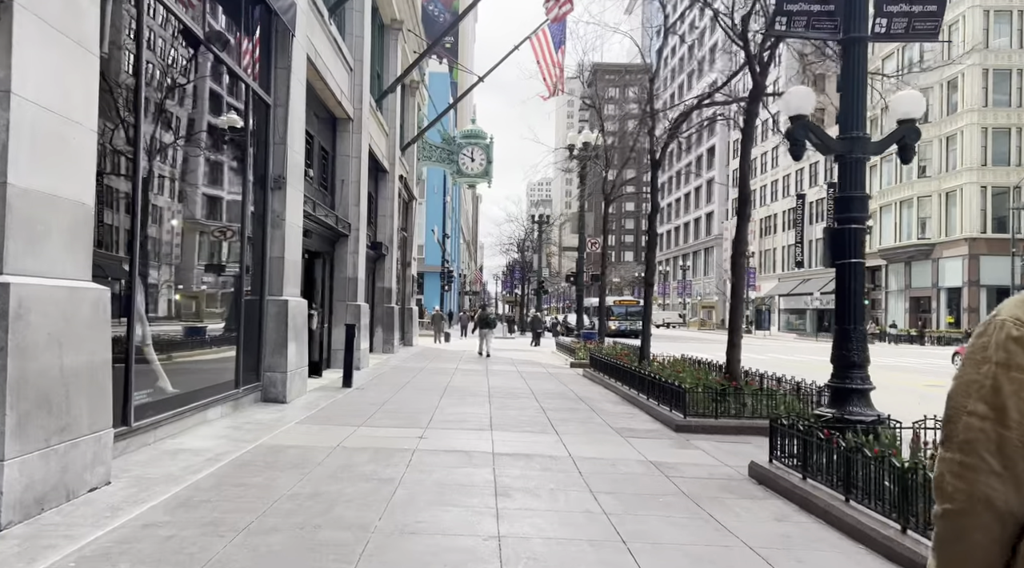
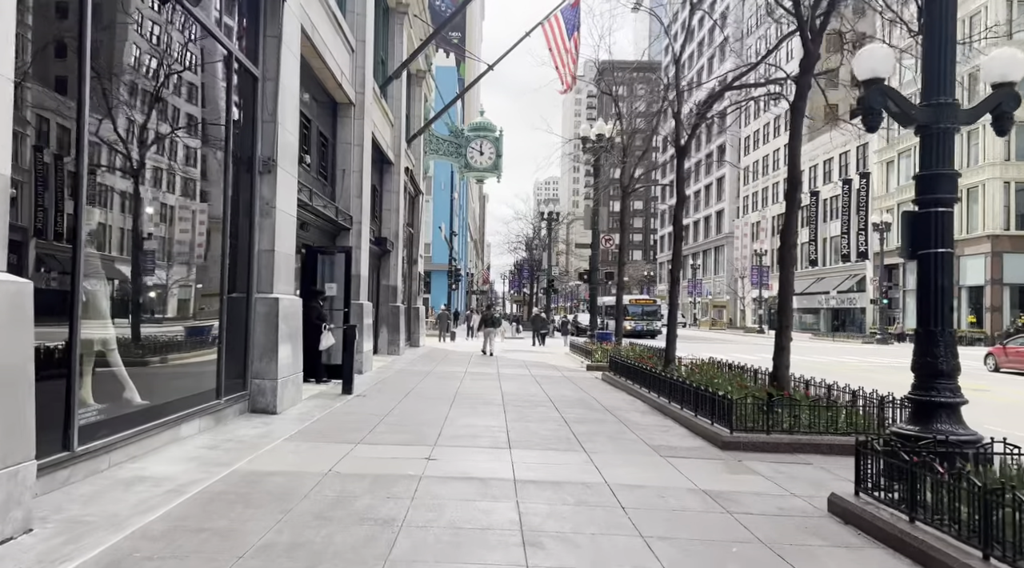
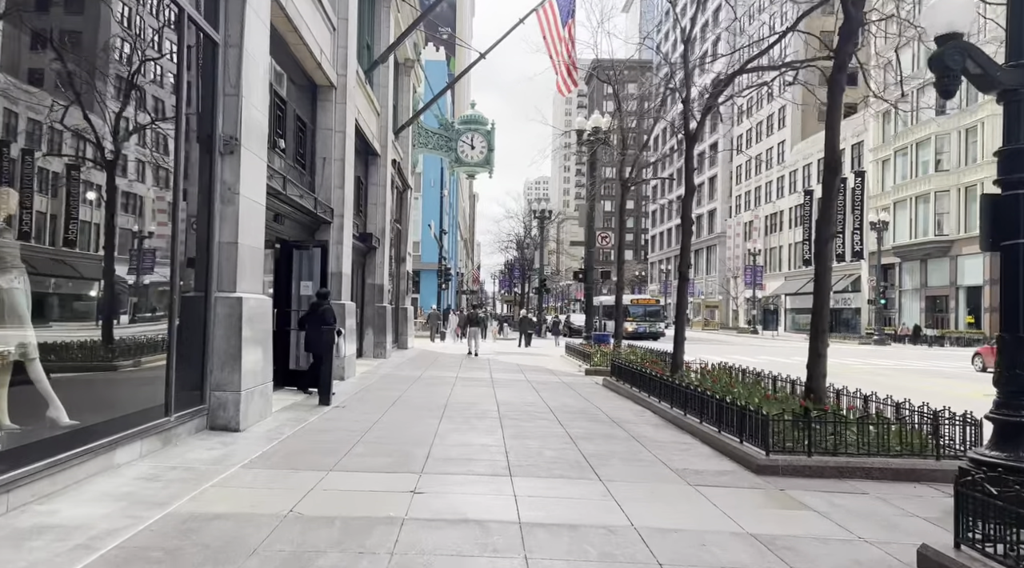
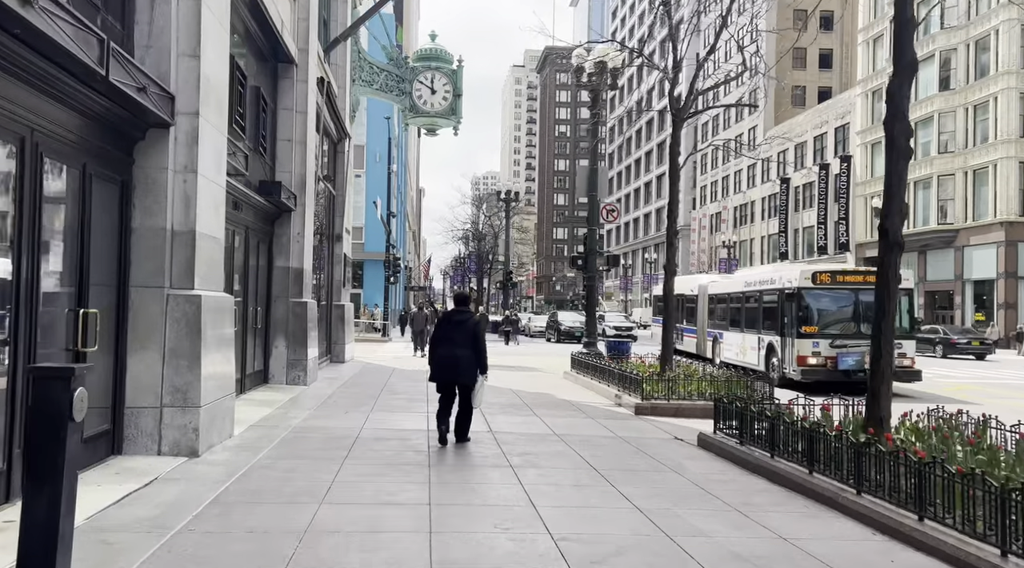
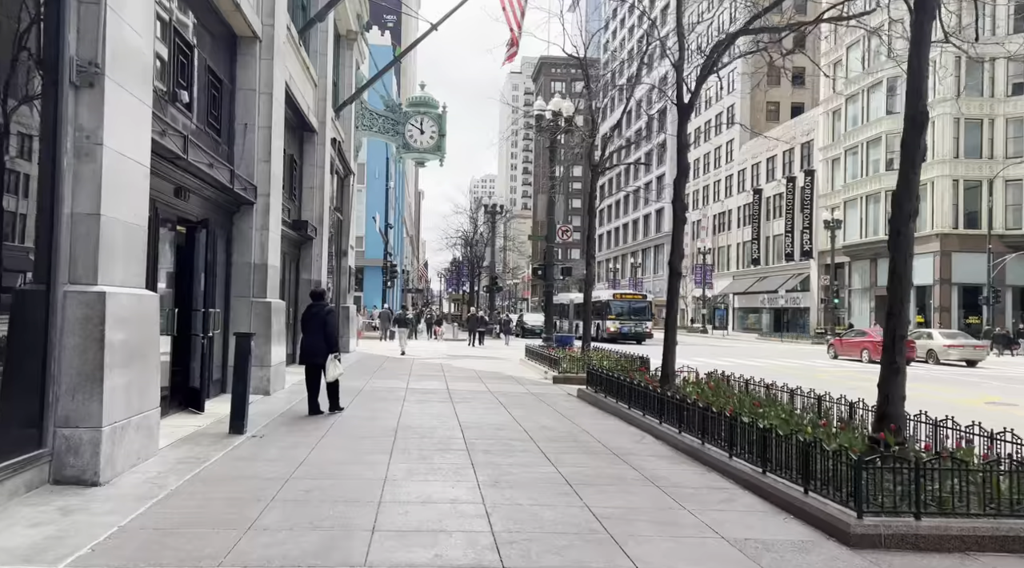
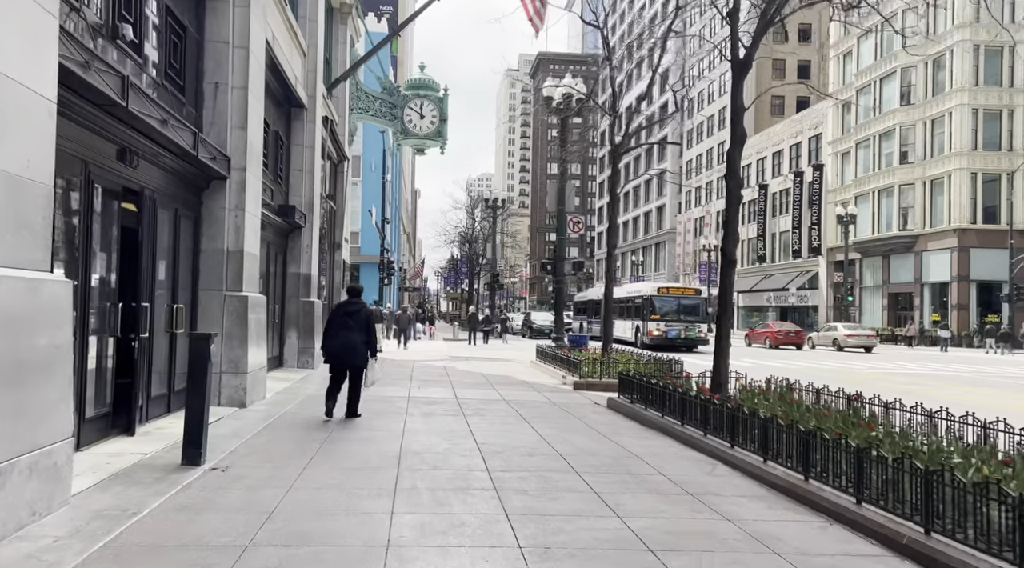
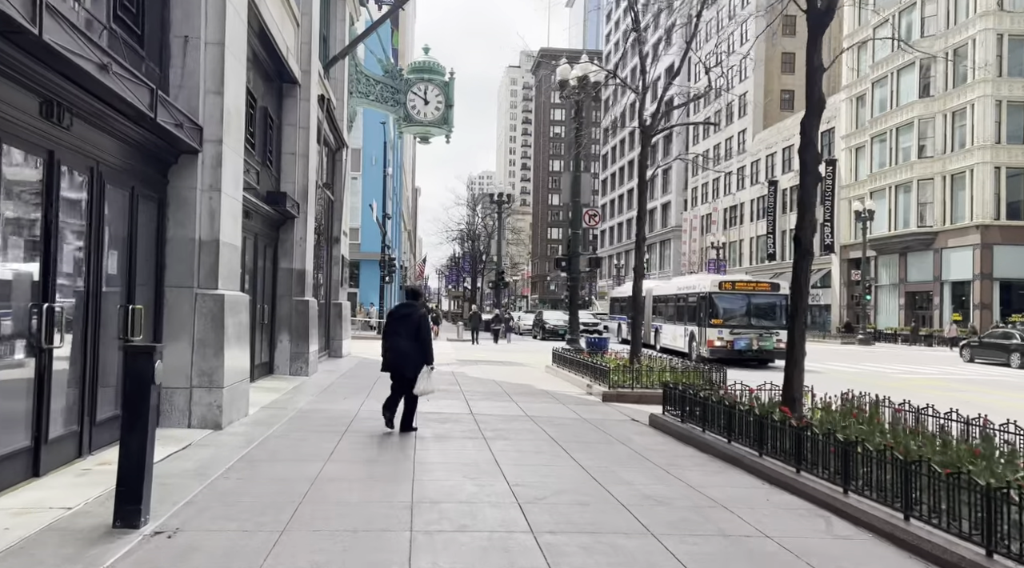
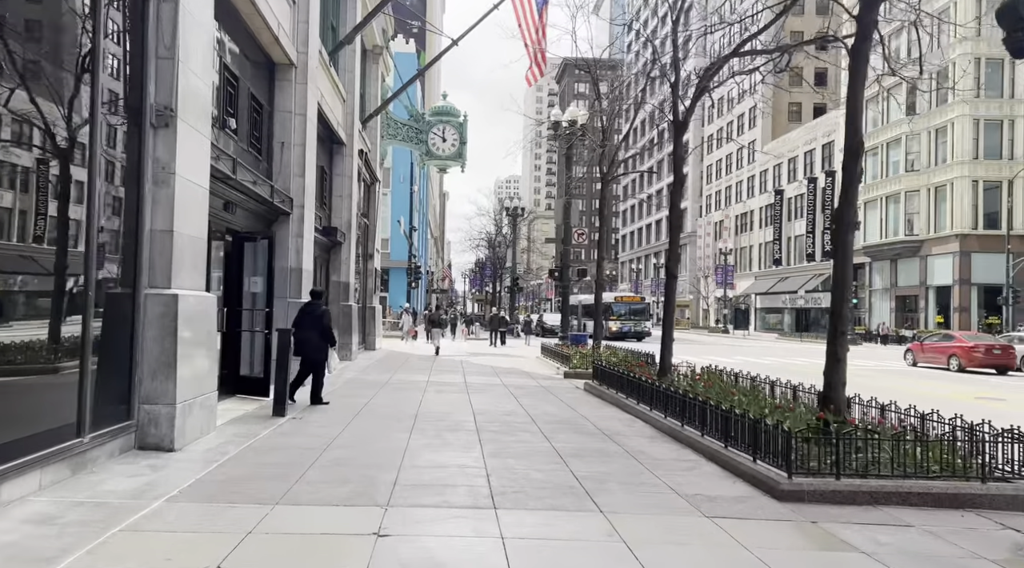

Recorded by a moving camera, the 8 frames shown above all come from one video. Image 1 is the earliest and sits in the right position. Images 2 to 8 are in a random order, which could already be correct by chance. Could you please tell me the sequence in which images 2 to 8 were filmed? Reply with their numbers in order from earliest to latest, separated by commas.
2, 3, 8, 5, 6, 7, 4
